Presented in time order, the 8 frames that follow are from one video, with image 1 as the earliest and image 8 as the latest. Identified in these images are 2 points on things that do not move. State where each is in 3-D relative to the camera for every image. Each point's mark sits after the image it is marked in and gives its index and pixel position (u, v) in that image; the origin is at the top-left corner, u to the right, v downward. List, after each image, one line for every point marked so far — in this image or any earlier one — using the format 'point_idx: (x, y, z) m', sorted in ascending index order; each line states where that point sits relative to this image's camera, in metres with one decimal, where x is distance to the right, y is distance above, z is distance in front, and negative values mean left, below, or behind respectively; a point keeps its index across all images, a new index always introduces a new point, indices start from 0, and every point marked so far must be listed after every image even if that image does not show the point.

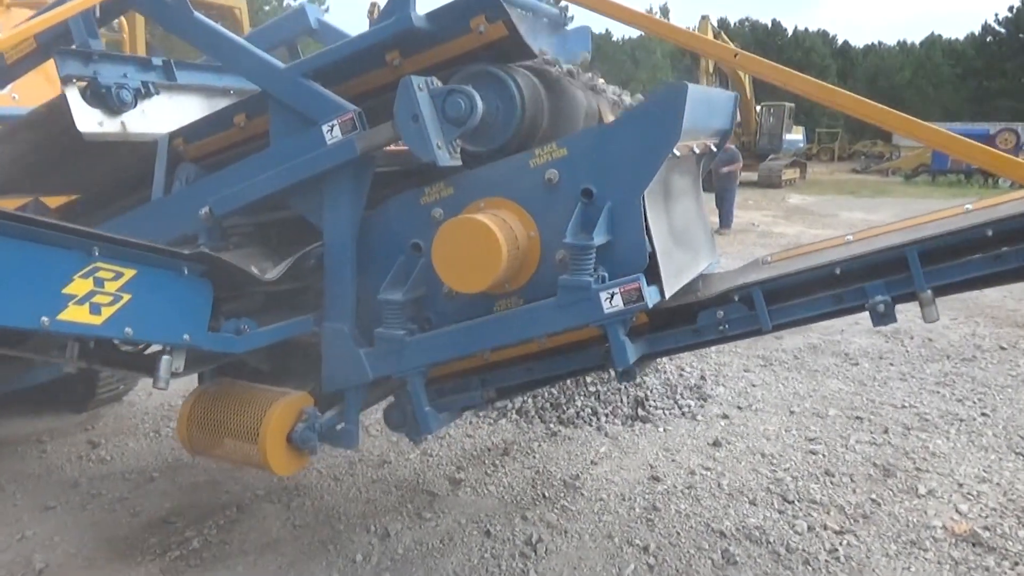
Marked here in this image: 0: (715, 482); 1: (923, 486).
0: (+0.9, -0.8, +3.9) m
1: (+1.7, -0.8, +3.9) m
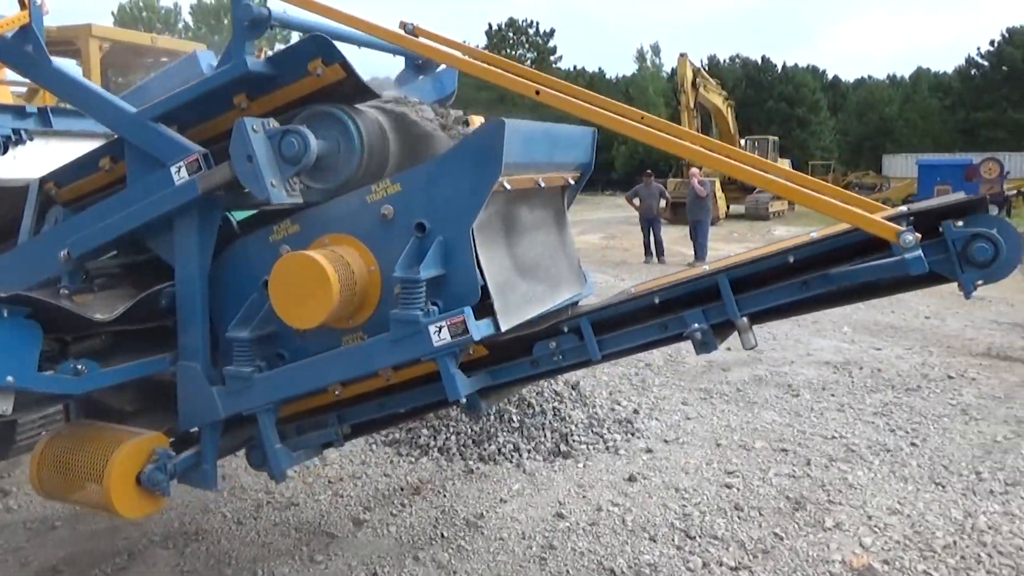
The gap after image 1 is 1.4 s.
0: (+0.4, -1.0, +3.9) m
1: (+1.3, -1.0, +3.8) m
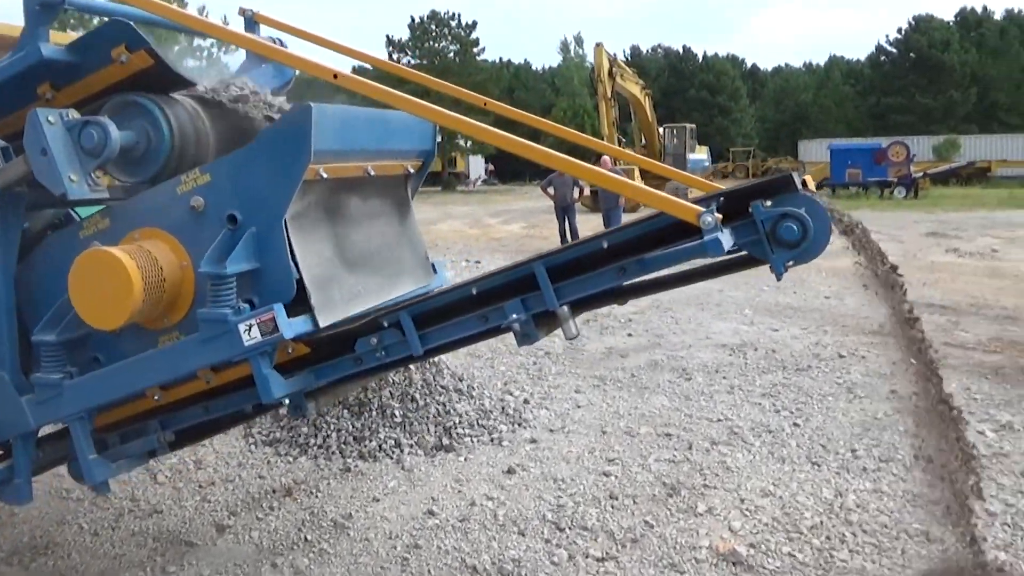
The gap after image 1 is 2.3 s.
0: (-0.1, -0.9, +3.8) m
1: (+0.8, -0.9, +3.8) m
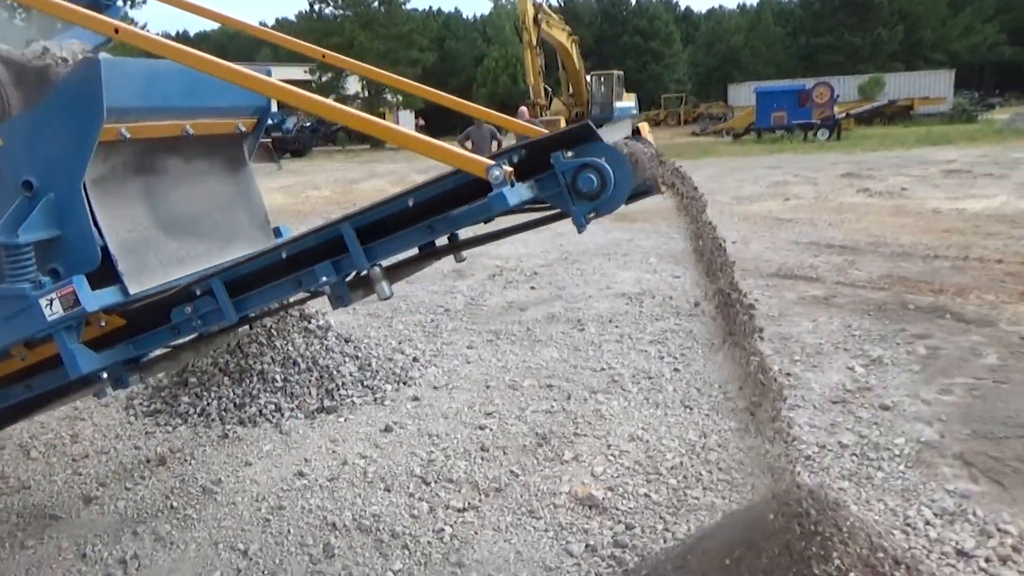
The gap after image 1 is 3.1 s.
0: (-0.6, -0.8, +3.8) m
1: (+0.2, -0.7, +3.9) m
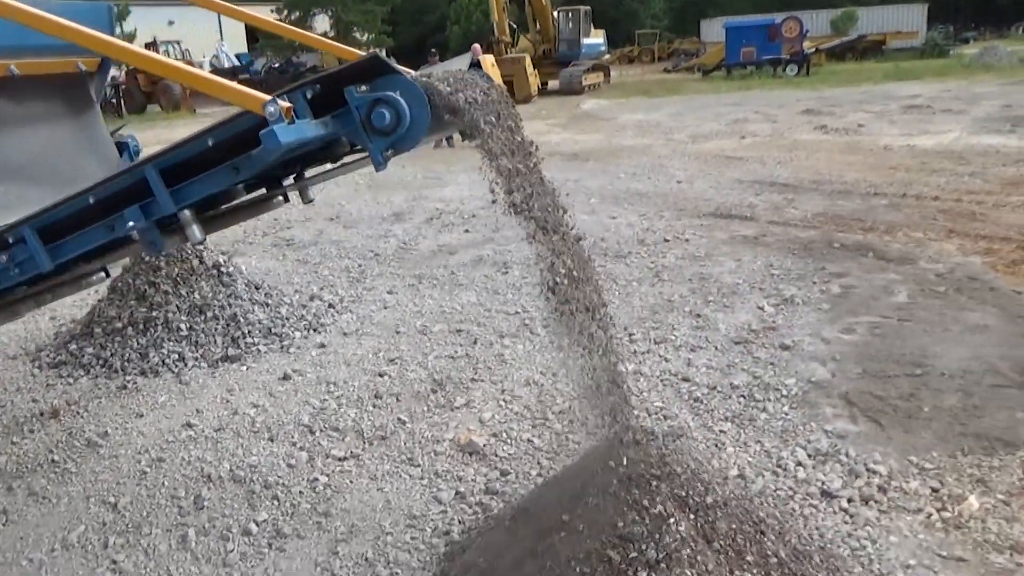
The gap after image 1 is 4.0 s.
0: (-1.1, -0.5, +3.8) m
1: (-0.2, -0.5, +3.8) m
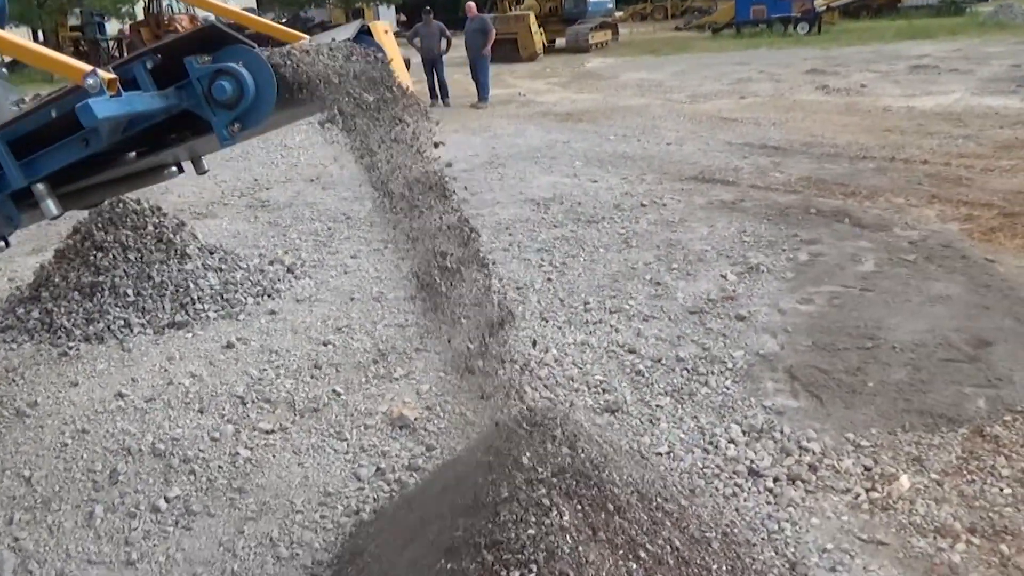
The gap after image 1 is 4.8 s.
0: (-1.3, -0.4, +3.7) m
1: (-0.5, -0.3, +3.7) m
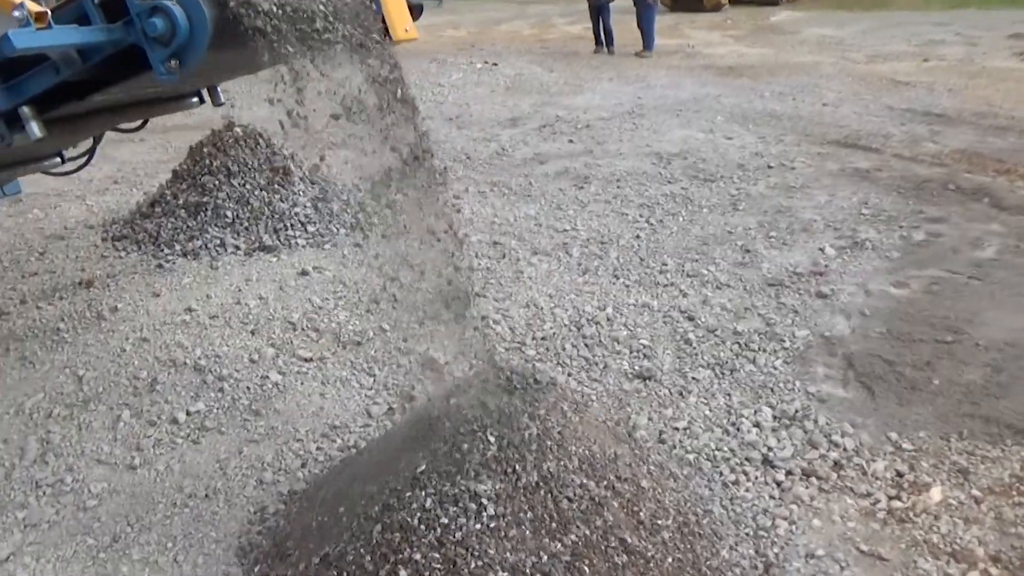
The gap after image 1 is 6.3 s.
0: (-1.1, -0.1, +3.8) m
1: (-0.2, -0.1, +3.7) m
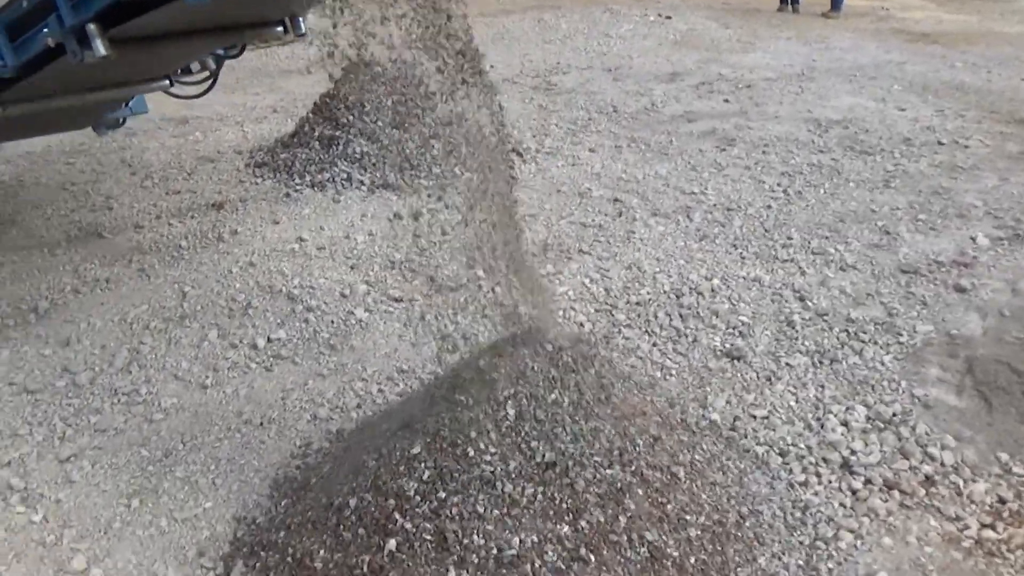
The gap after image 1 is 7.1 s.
0: (-0.7, +0.2, +3.9) m
1: (+0.1, +0.1, +3.6) m
